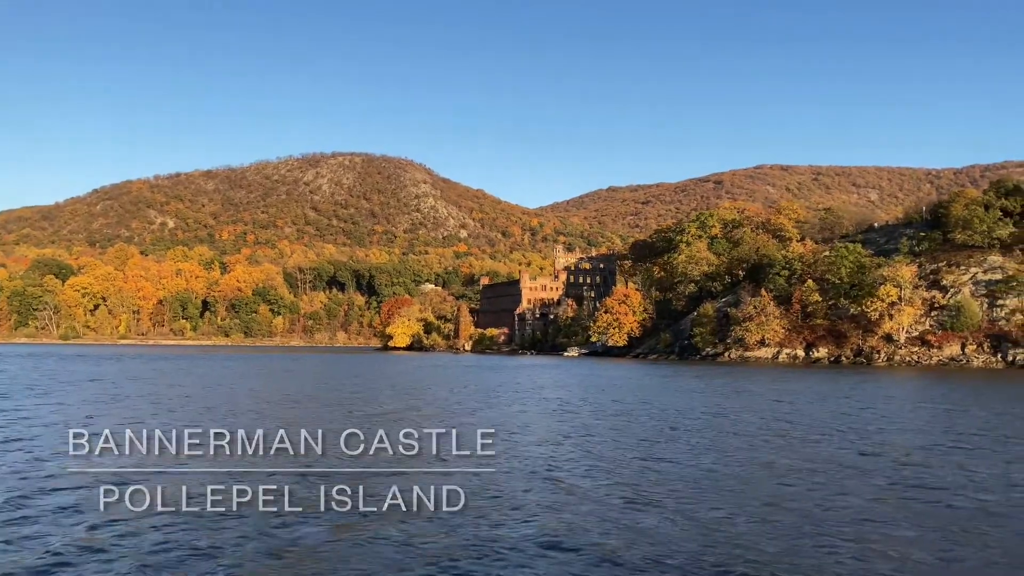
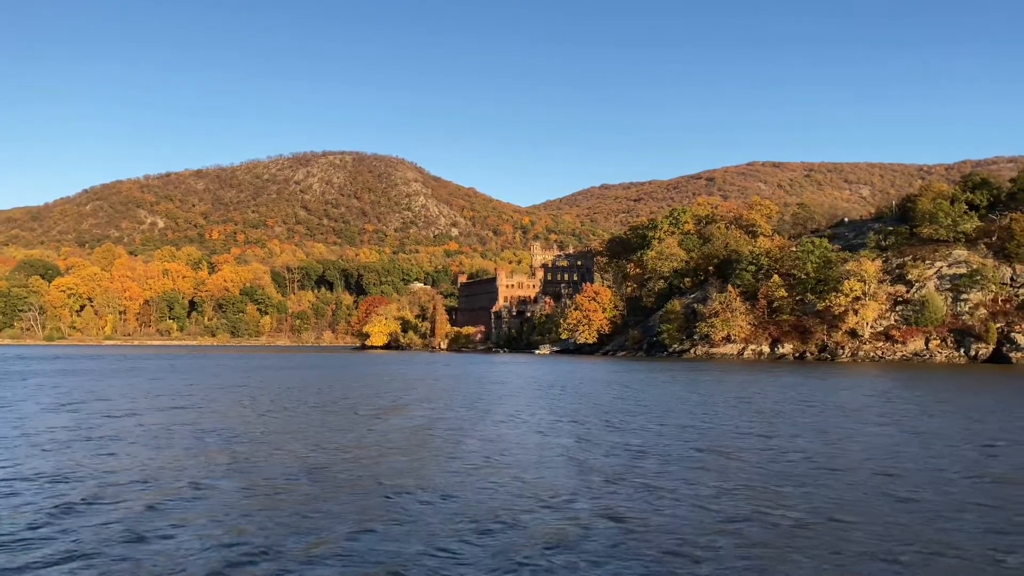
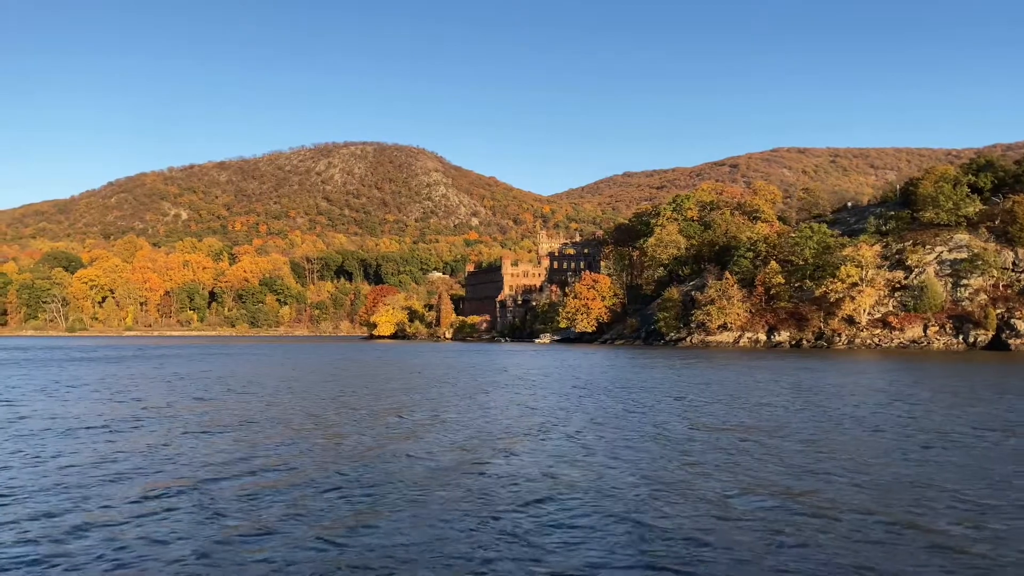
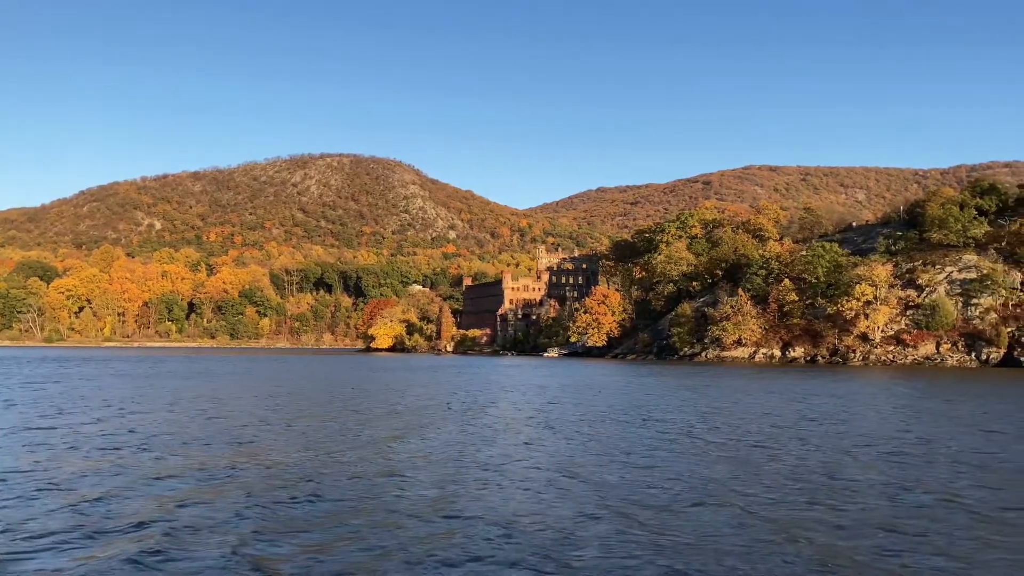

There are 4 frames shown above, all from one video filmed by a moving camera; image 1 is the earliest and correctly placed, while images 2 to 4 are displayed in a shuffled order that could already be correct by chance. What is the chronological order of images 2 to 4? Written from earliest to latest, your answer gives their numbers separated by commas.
4, 2, 3
